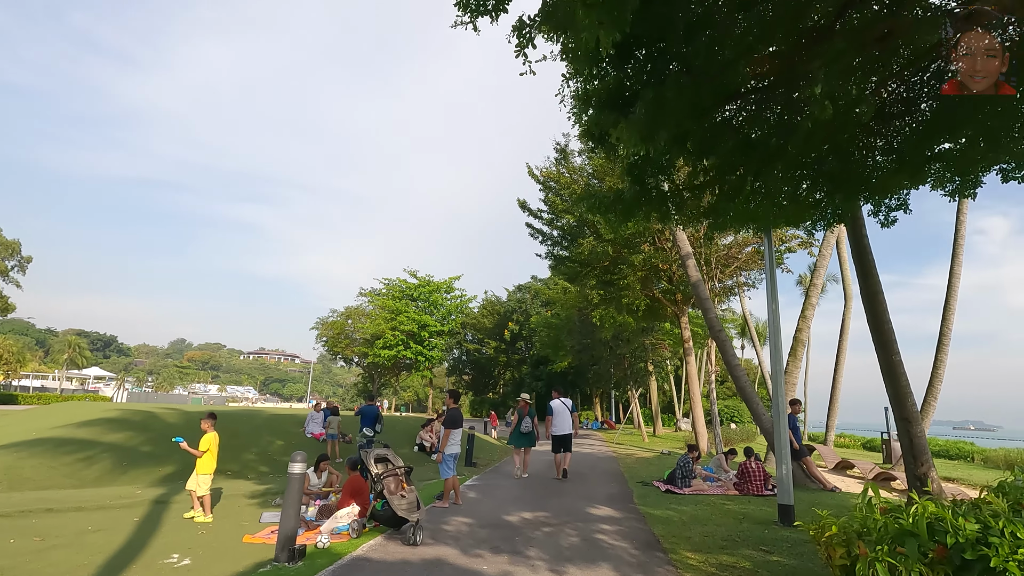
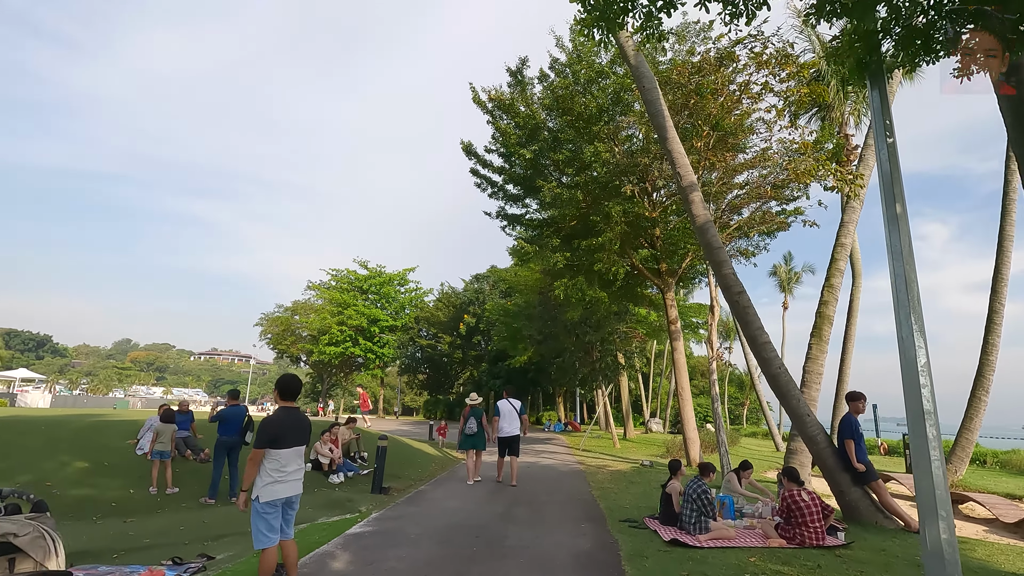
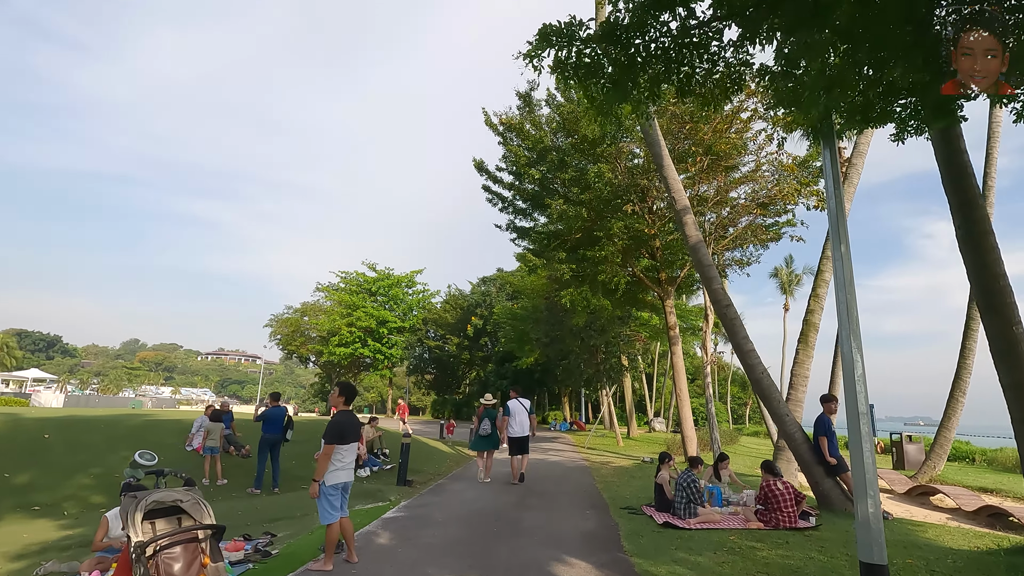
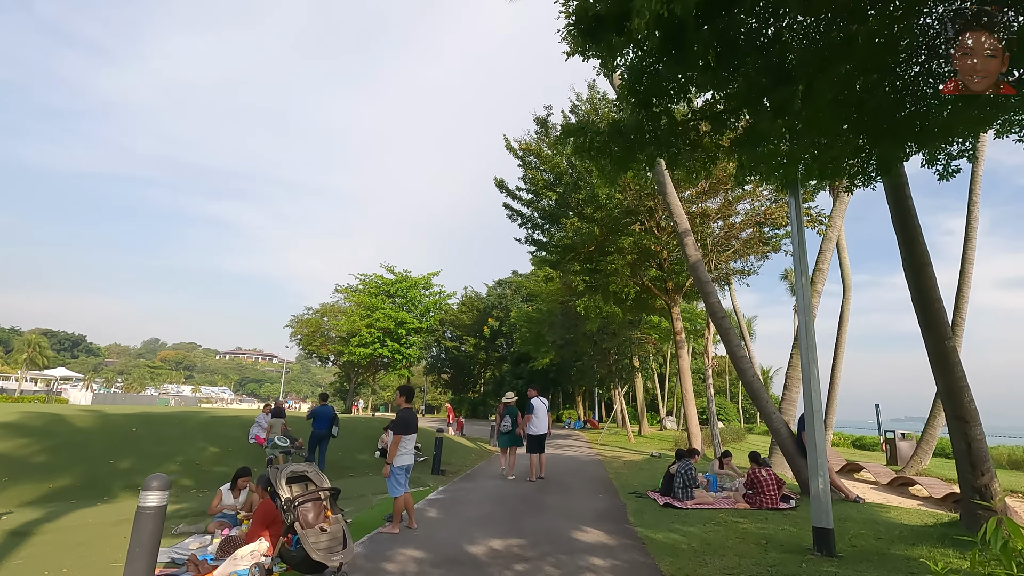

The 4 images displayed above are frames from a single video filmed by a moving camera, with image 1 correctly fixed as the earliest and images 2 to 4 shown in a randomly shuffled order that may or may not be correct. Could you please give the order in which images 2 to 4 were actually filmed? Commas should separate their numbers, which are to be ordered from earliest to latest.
4, 3, 2
